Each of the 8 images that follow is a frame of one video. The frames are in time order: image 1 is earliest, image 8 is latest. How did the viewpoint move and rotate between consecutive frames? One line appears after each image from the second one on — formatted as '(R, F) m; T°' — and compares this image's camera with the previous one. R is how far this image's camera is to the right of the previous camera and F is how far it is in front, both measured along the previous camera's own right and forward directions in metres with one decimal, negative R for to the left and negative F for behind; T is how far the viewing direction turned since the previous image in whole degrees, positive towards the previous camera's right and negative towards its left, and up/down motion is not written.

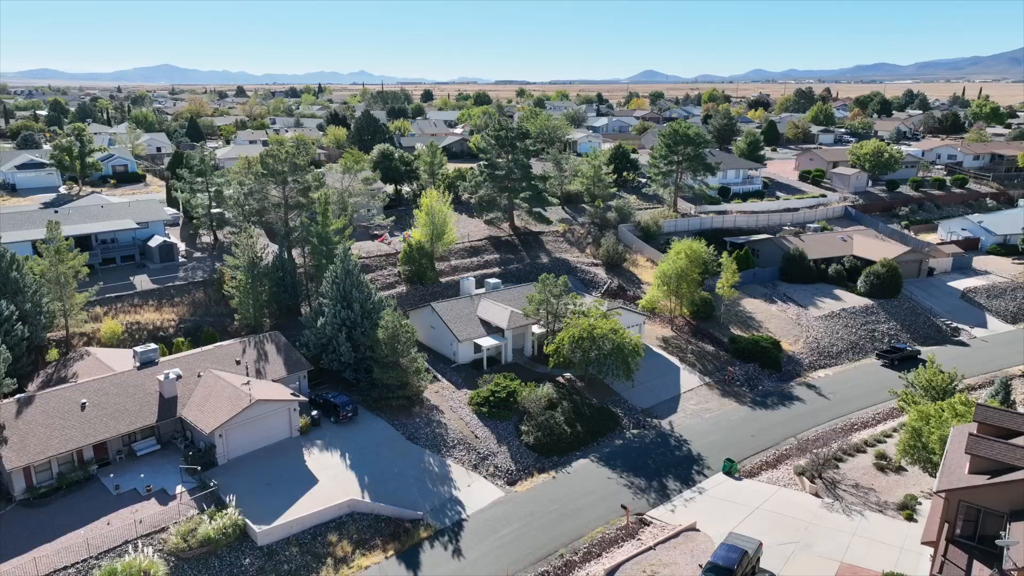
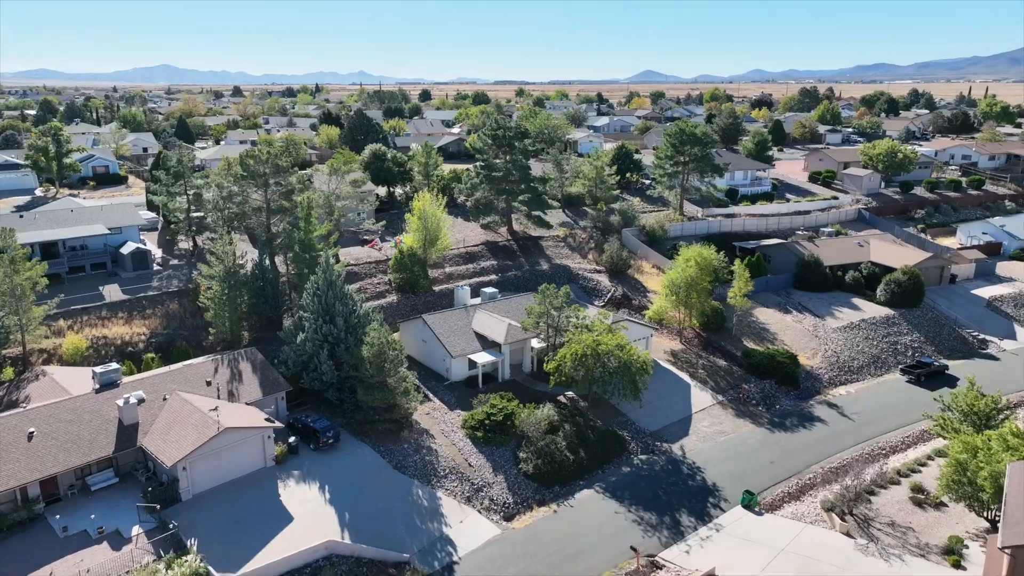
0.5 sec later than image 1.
(+0.1, +3.2) m; 0°
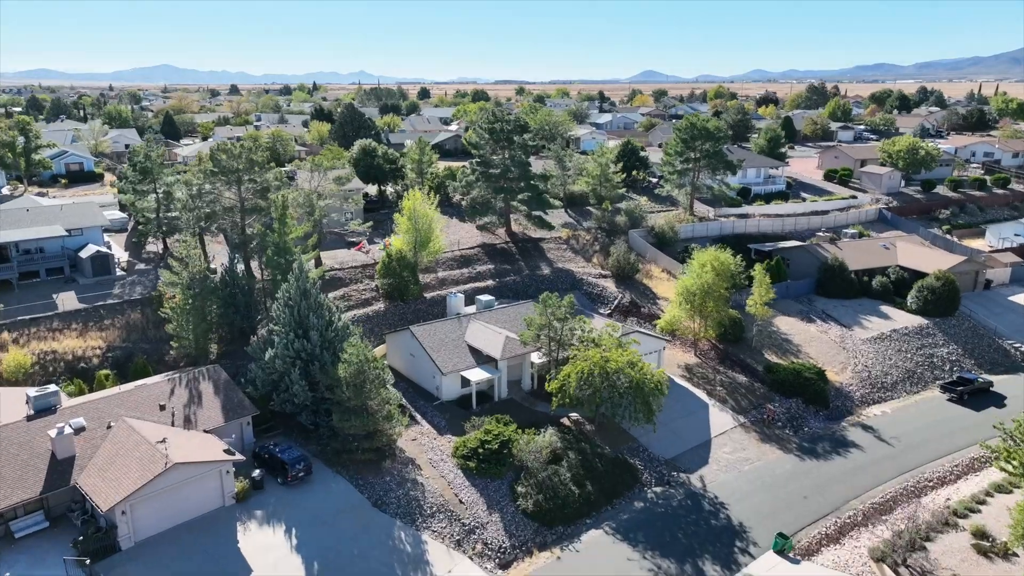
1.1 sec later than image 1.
(+0.1, +4.2) m; 0°
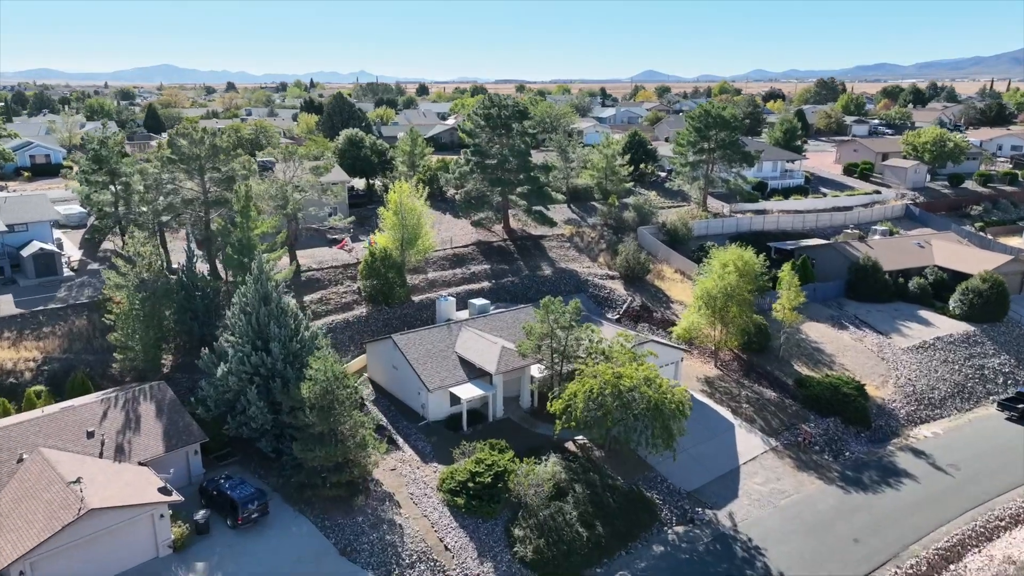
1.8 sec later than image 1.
(+0.1, +4.8) m; 0°
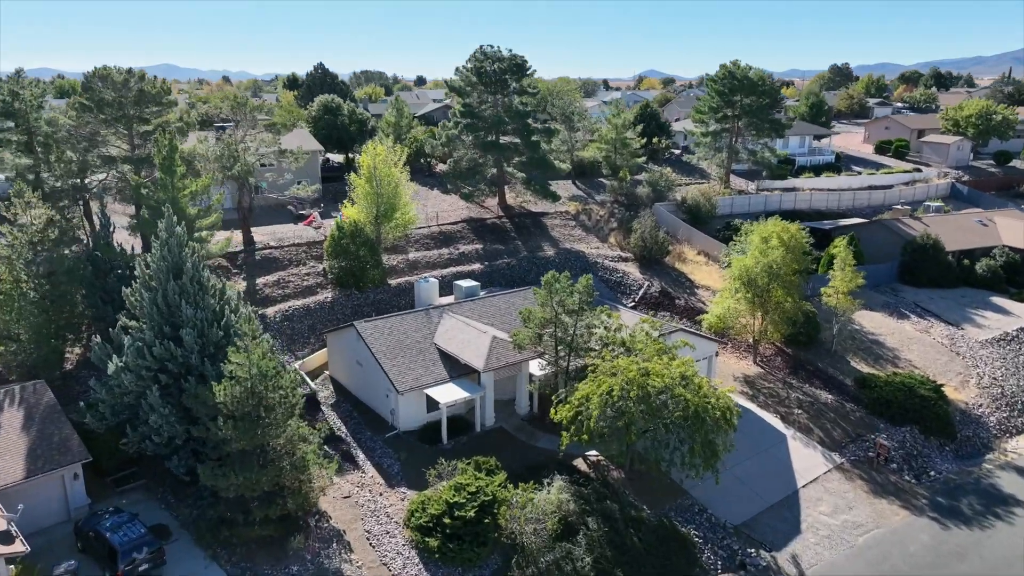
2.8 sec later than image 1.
(+0.2, +6.8) m; 0°
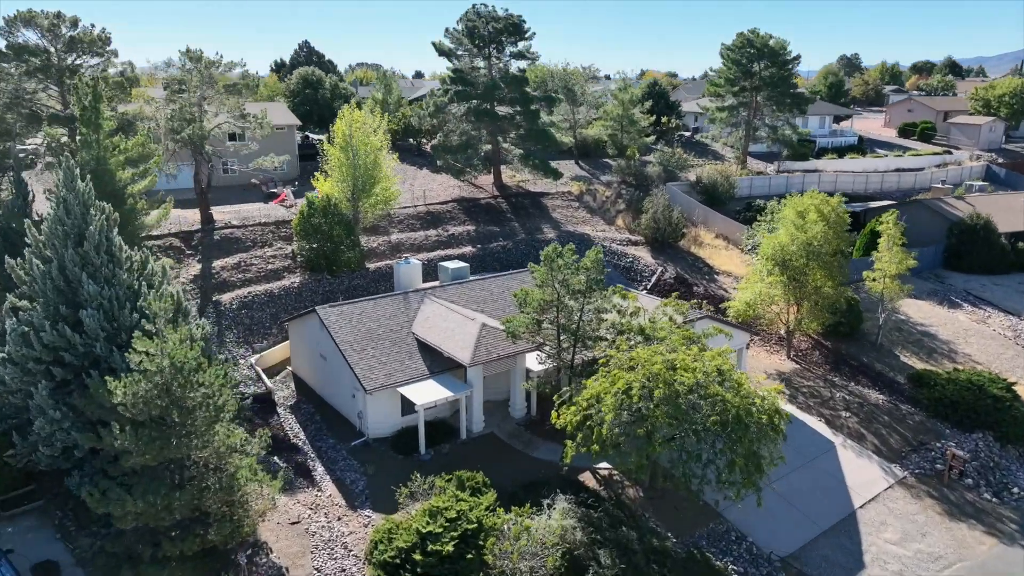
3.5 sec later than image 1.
(+0.2, +4.4) m; 0°
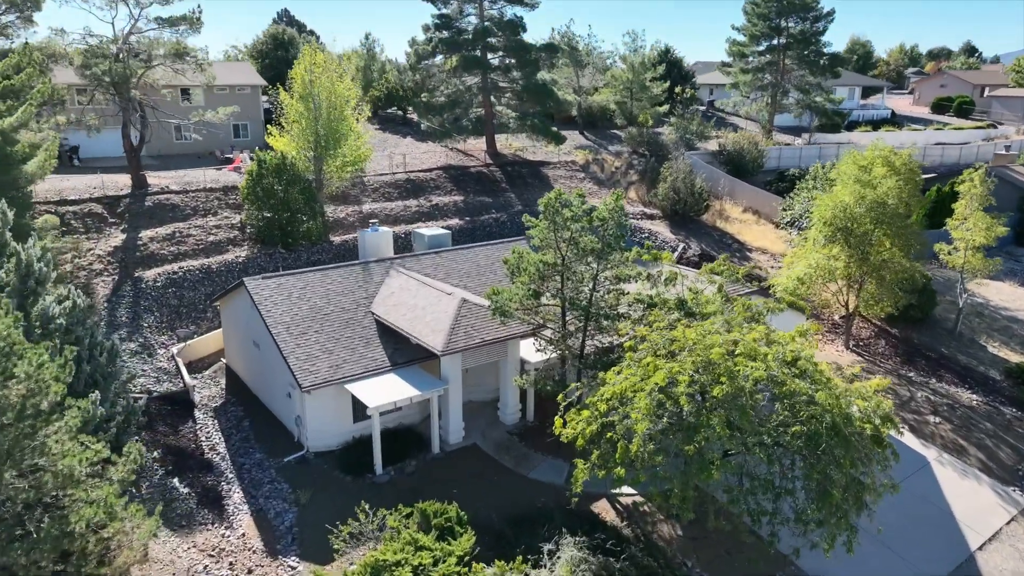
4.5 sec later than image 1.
(+0.2, +5.3) m; 0°
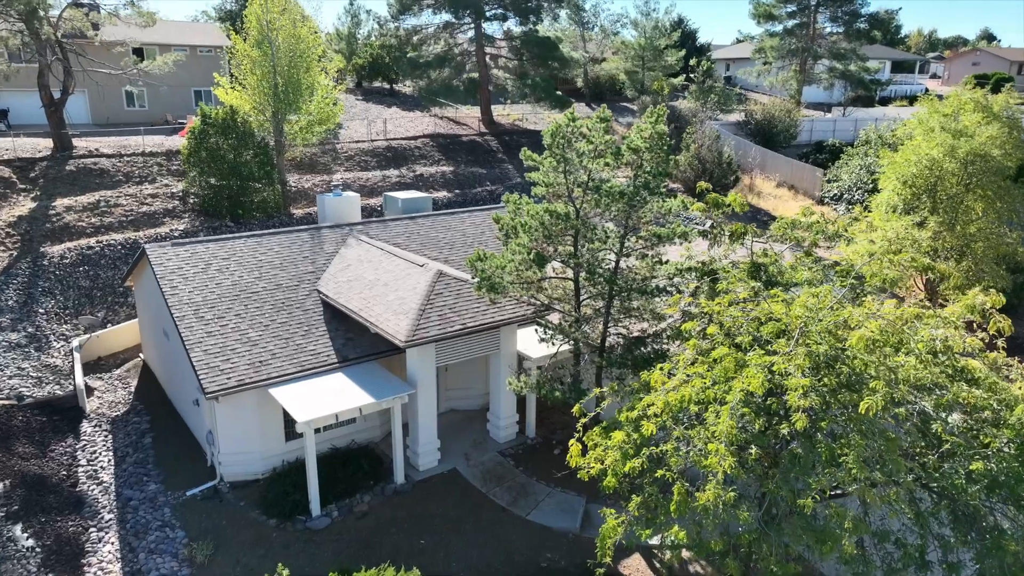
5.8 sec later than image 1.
(+0.1, +4.3) m; 0°
